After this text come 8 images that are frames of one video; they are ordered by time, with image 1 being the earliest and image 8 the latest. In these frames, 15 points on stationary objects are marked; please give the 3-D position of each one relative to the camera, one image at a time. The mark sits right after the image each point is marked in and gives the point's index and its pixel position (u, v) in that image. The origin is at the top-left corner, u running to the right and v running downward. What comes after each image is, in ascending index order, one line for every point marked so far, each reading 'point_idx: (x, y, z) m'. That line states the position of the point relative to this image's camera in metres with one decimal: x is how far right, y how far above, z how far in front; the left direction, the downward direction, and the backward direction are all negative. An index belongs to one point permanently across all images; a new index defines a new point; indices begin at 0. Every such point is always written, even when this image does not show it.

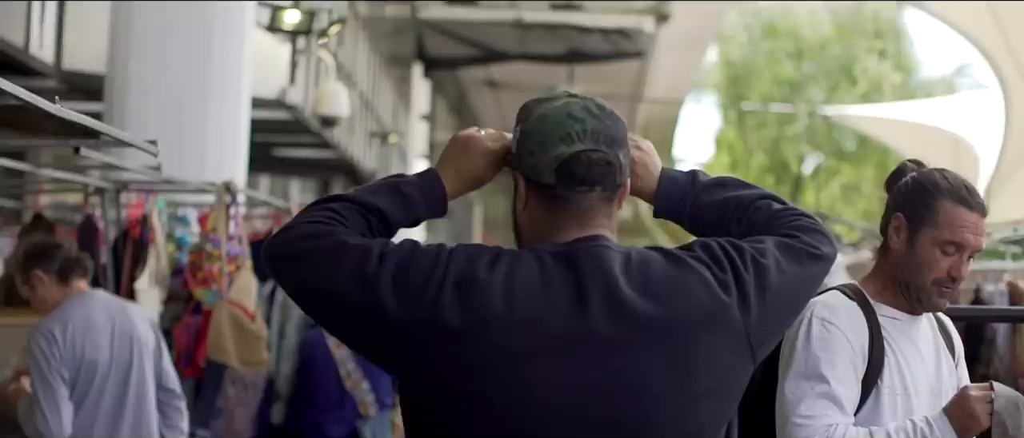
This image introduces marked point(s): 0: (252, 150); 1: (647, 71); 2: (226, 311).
0: (-2.5, +0.7, +13.0) m
1: (+1.9, +2.0, +18.7) m
2: (-1.4, -0.4, +6.5) m
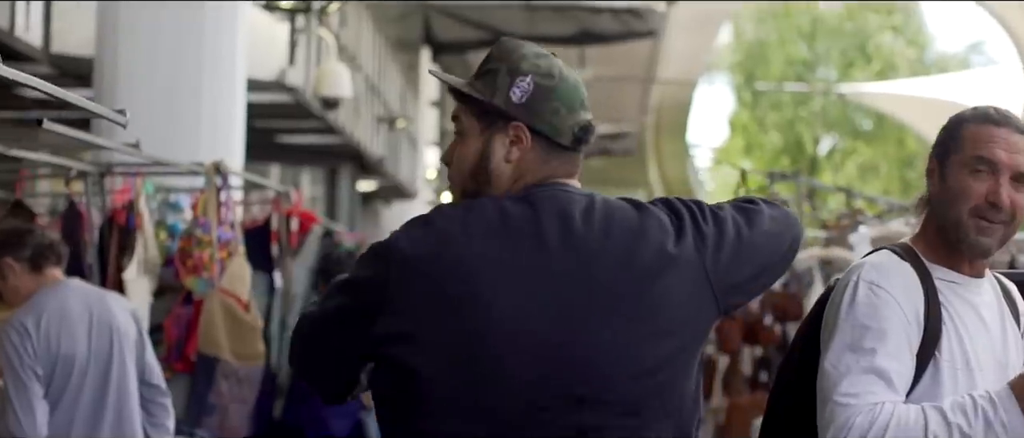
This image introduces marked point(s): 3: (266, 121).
0: (-2.4, +0.8, +12.7) m
1: (+2.0, +2.3, +18.3) m
2: (-1.3, -0.4, +6.1) m
3: (-2.2, +0.9, +11.8) m
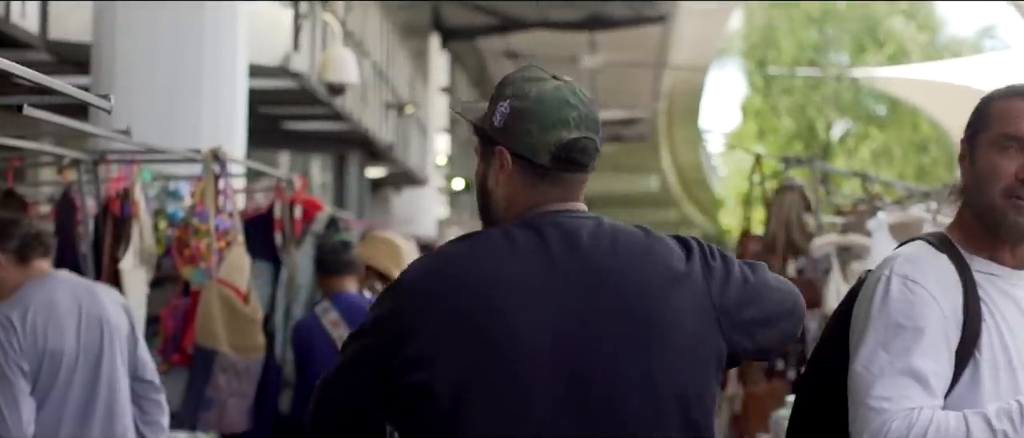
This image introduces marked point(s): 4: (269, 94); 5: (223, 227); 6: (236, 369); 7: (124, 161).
0: (-2.3, +0.9, +12.5) m
1: (+2.1, +2.5, +18.1) m
2: (-1.3, -0.3, +5.9) m
3: (-2.1, +1.0, +11.6) m
4: (-1.9, +1.0, +10.6) m
5: (-1.3, 0.0, +6.1) m
6: (-1.2, -0.7, +5.9) m
7: (-1.8, +0.3, +6.1) m
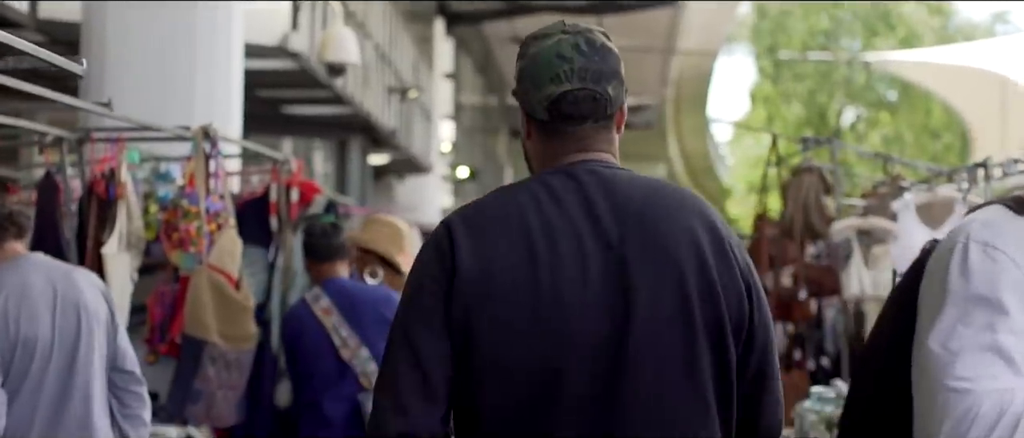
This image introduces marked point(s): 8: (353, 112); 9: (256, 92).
0: (-2.3, +1.0, +12.1) m
1: (+2.2, +2.6, +17.7) m
2: (-1.3, -0.2, +5.5) m
3: (-2.0, +1.1, +11.3) m
4: (-1.9, +1.1, +10.3) m
5: (-1.3, 0.0, +5.8) m
6: (-1.2, -0.6, +5.6) m
7: (-1.7, +0.3, +5.8) m
8: (-1.5, +1.0, +12.7) m
9: (-2.2, +1.1, +11.3) m
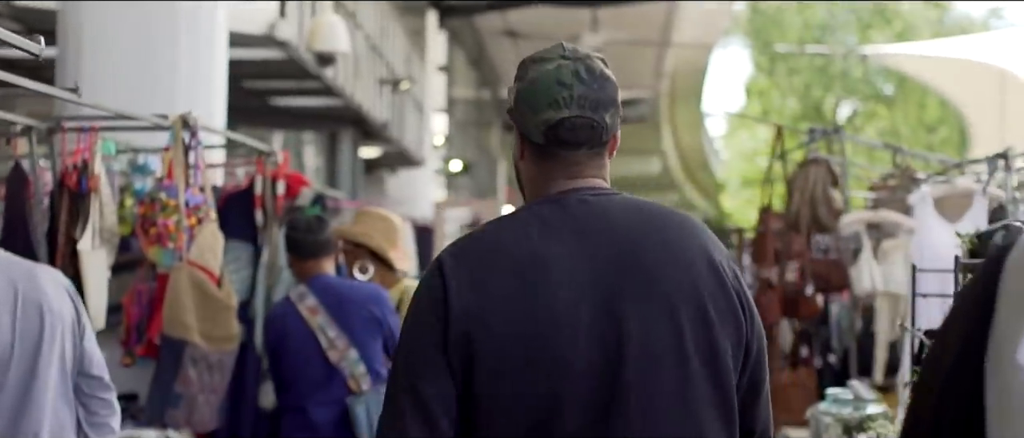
0: (-2.3, +1.1, +11.8) m
1: (+2.1, +2.7, +17.4) m
2: (-1.3, -0.2, +5.2) m
3: (-2.1, +1.1, +10.9) m
4: (-1.9, +1.1, +10.0) m
5: (-1.3, +0.1, +5.4) m
6: (-1.2, -0.6, +5.3) m
7: (-1.7, +0.4, +5.4) m
8: (-1.5, +1.1, +12.3) m
9: (-2.2, +1.1, +11.0) m
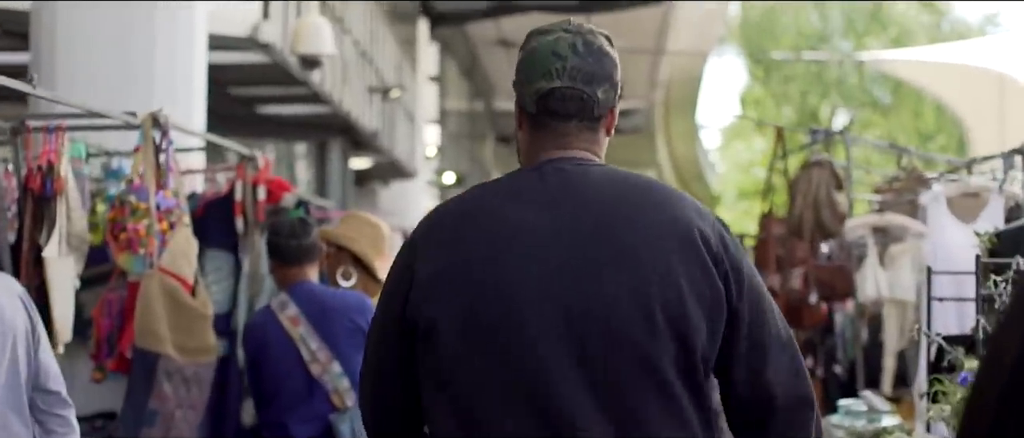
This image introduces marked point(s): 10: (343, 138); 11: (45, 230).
0: (-2.4, +1.0, +11.5) m
1: (+2.0, +2.6, +17.1) m
2: (-1.3, -0.2, +4.9) m
3: (-2.1, +1.0, +10.6) m
4: (-2.0, +1.1, +9.7) m
5: (-1.3, +0.1, +5.1) m
6: (-1.2, -0.6, +5.0) m
7: (-1.8, +0.3, +5.1) m
8: (-1.6, +1.0, +12.0) m
9: (-2.3, +1.0, +10.7) m
10: (-1.8, +0.8, +14.0) m
11: (-1.7, 0.0, +5.0) m
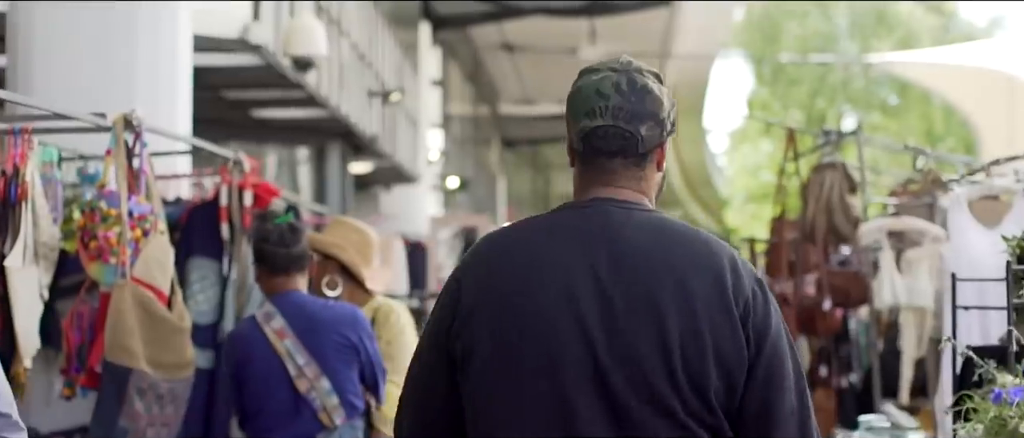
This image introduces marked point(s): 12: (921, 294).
0: (-2.4, +0.9, +11.2) m
1: (+2.1, +2.5, +16.8) m
2: (-1.3, -0.3, +4.6) m
3: (-2.1, +1.0, +10.3) m
4: (-2.0, +1.0, +9.4) m
5: (-1.3, 0.0, +4.8) m
6: (-1.2, -0.6, +4.6) m
7: (-1.8, +0.3, +4.8) m
8: (-1.6, +0.9, +11.7) m
9: (-2.2, +1.0, +10.4) m
10: (-1.7, +0.8, +13.7) m
11: (-1.7, -0.1, +4.7) m
12: (+2.2, -0.4, +7.4) m
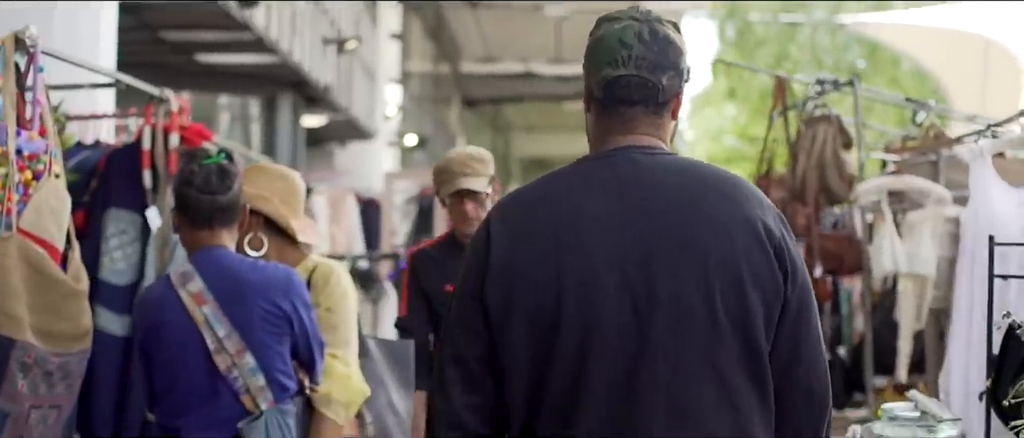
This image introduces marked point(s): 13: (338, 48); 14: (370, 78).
0: (-2.7, +1.3, +10.3) m
1: (+1.6, +3.0, +16.0) m
2: (-1.4, -0.1, +3.8) m
3: (-2.4, +1.3, +9.5) m
4: (-2.2, +1.3, +8.5) m
5: (-1.4, +0.2, +4.0) m
6: (-1.3, -0.4, +3.9) m
7: (-1.9, +0.5, +4.0) m
8: (-1.9, +1.3, +10.9) m
9: (-2.5, +1.3, +9.6) m
10: (-2.1, +1.2, +12.9) m
11: (-1.8, +0.1, +3.9) m
12: (+2.0, -0.2, +6.7) m
13: (-1.7, +1.7, +13.5) m
14: (-1.8, +1.8, +17.2) m
